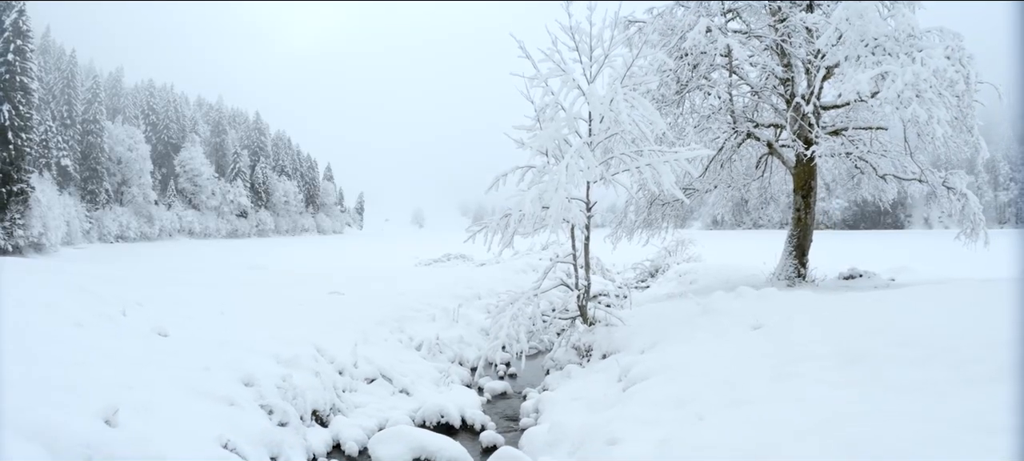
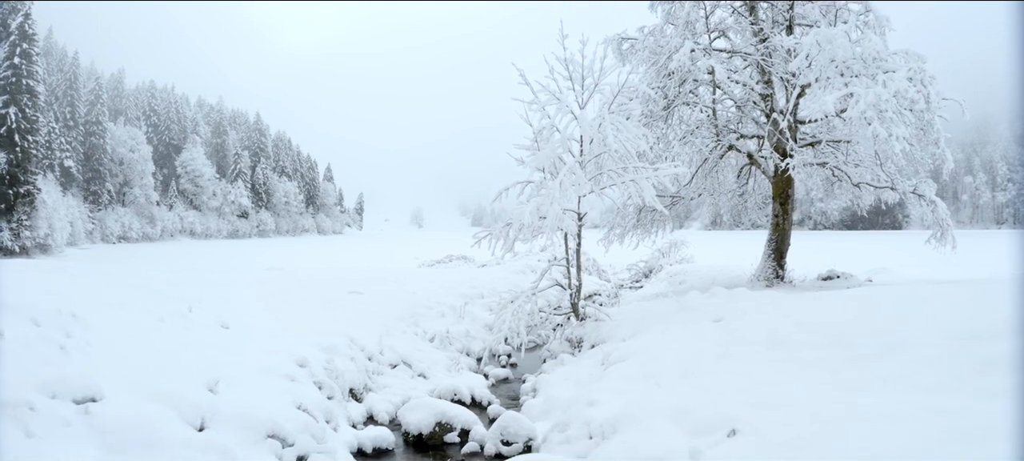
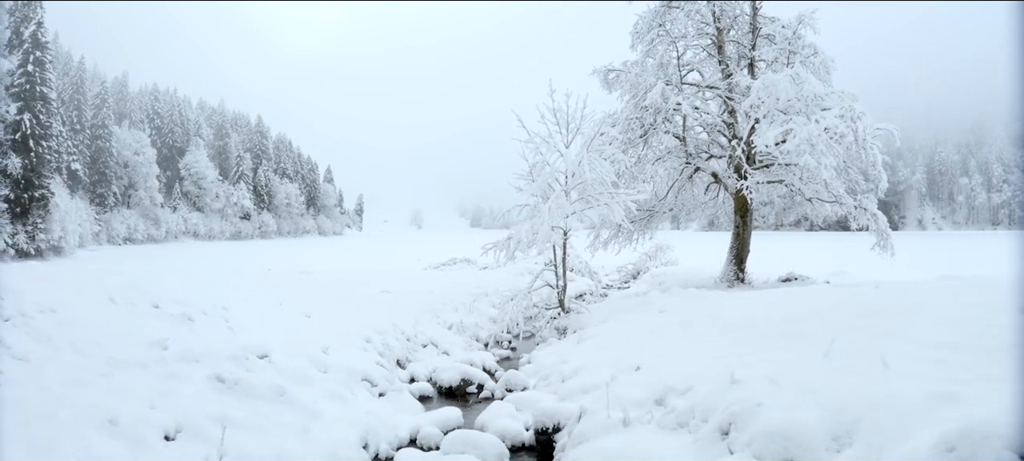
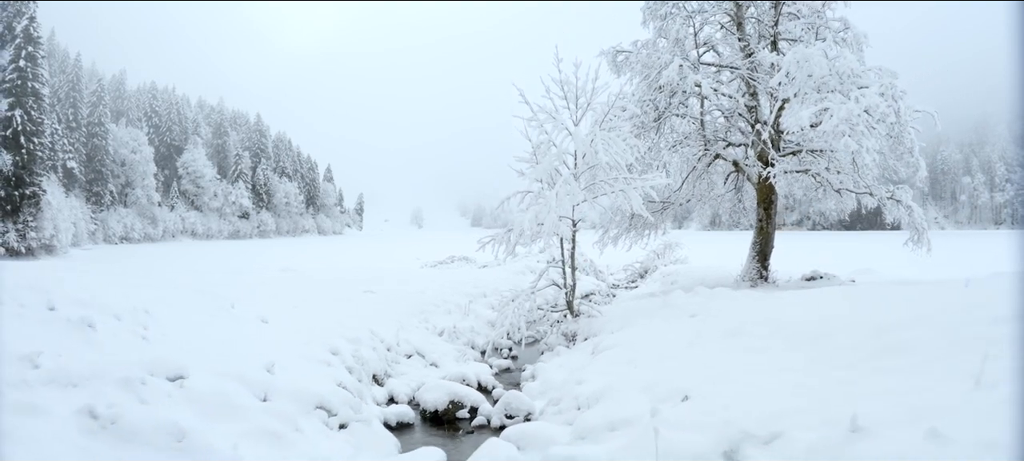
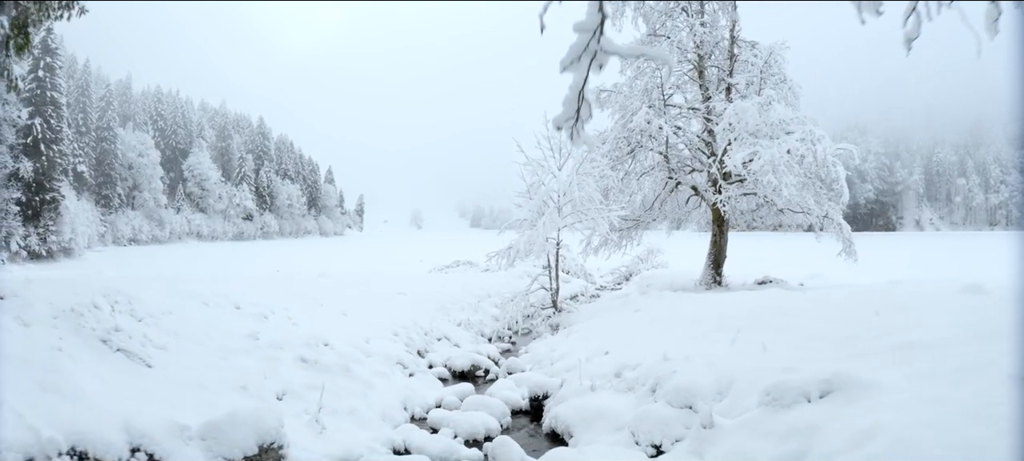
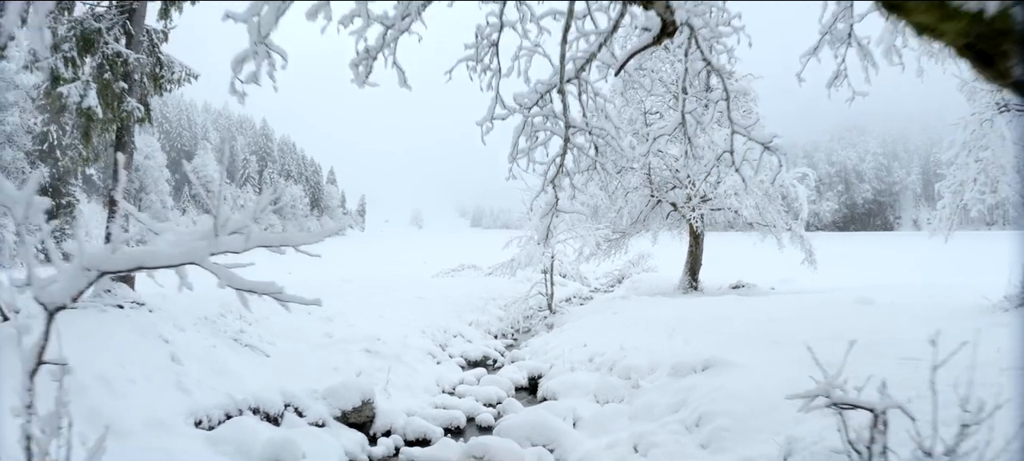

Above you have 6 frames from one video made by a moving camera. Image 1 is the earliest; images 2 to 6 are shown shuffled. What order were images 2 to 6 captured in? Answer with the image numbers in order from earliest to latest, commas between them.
2, 4, 3, 5, 6
